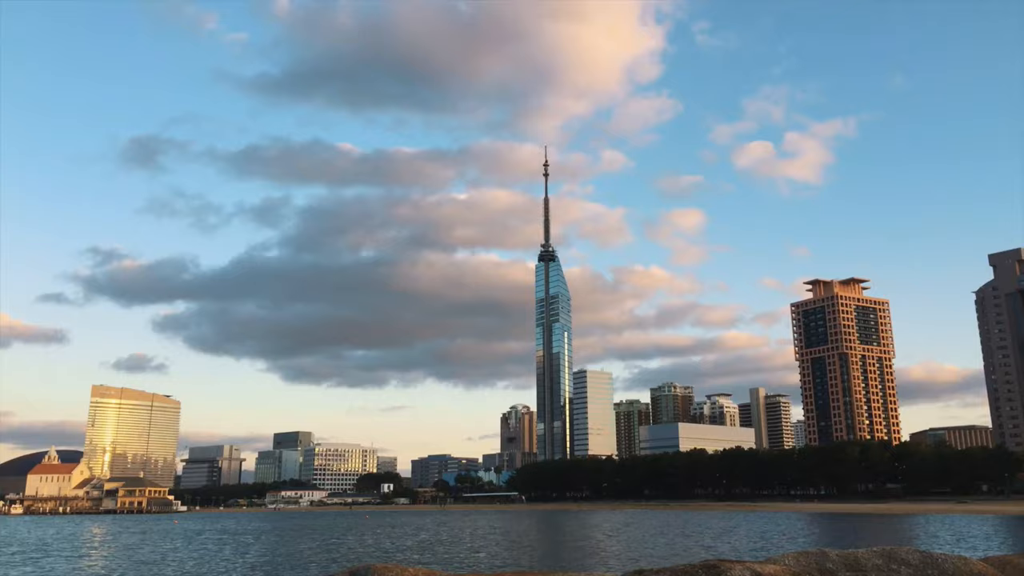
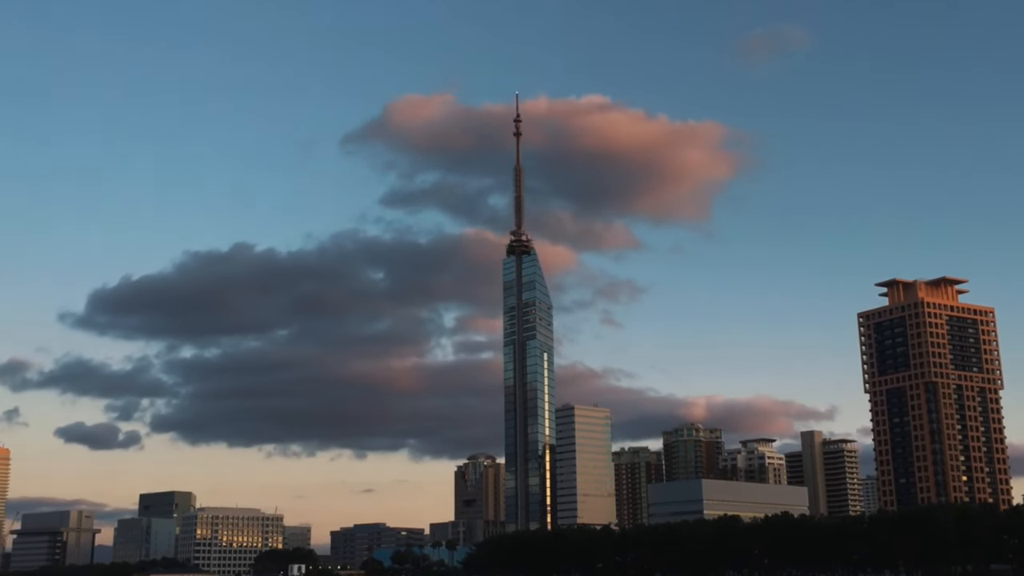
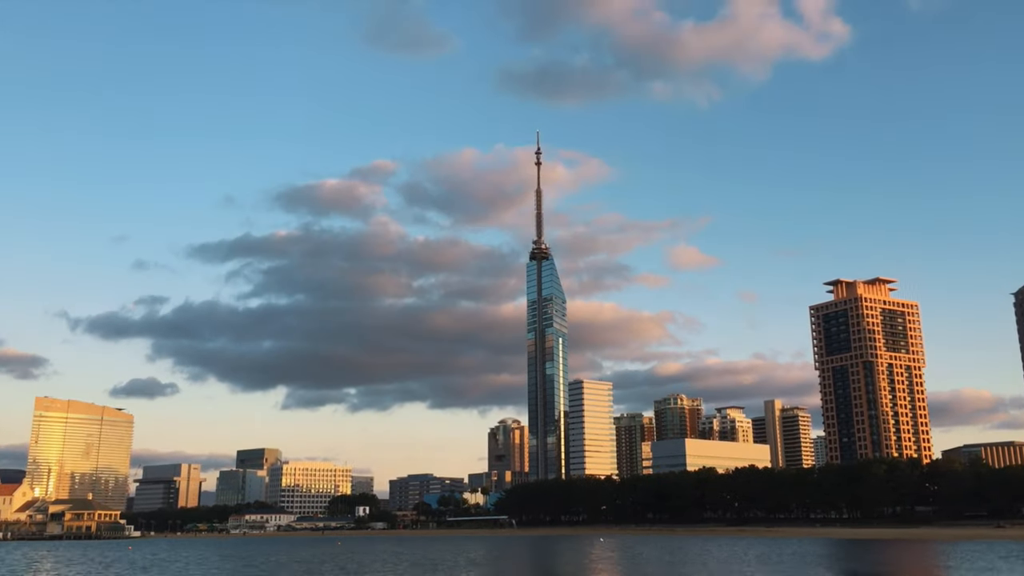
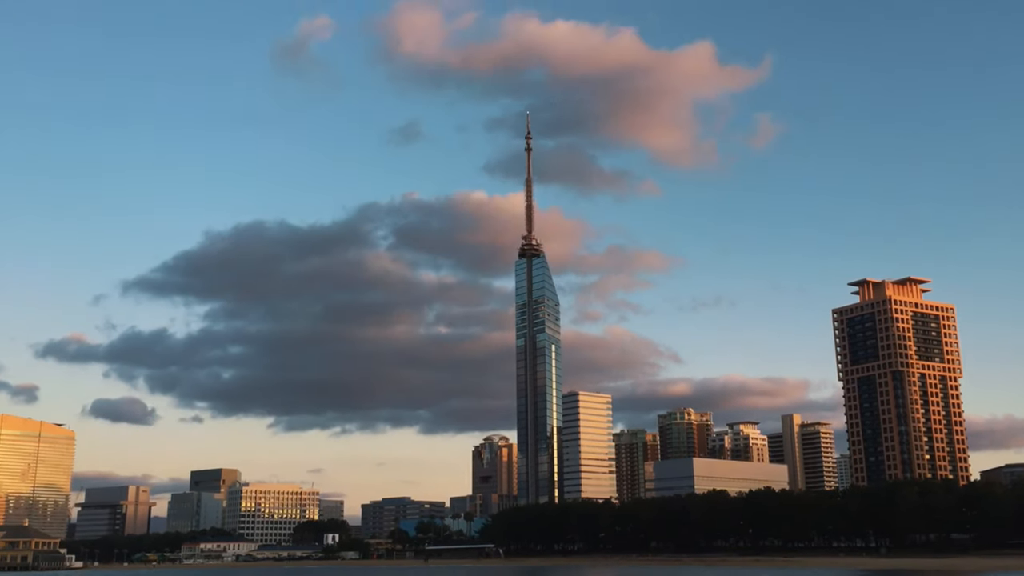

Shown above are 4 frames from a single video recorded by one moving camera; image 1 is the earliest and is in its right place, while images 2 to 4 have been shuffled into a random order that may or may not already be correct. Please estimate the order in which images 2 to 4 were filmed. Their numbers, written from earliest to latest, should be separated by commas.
3, 4, 2
